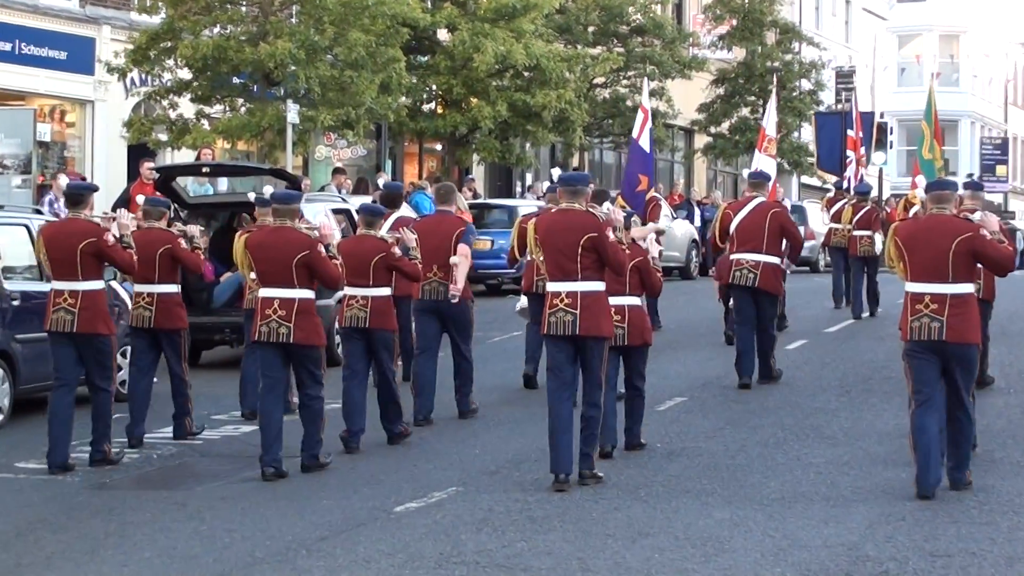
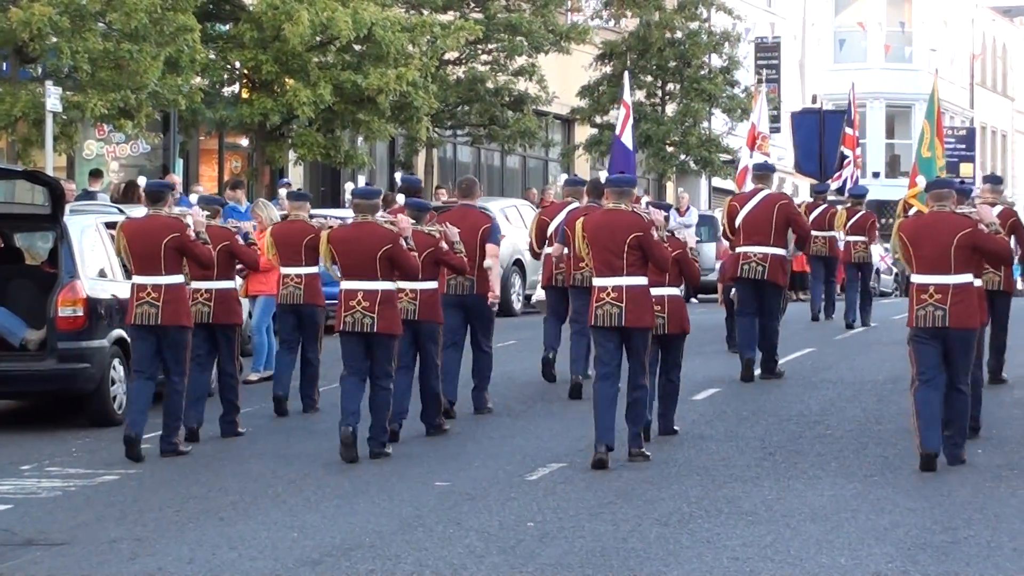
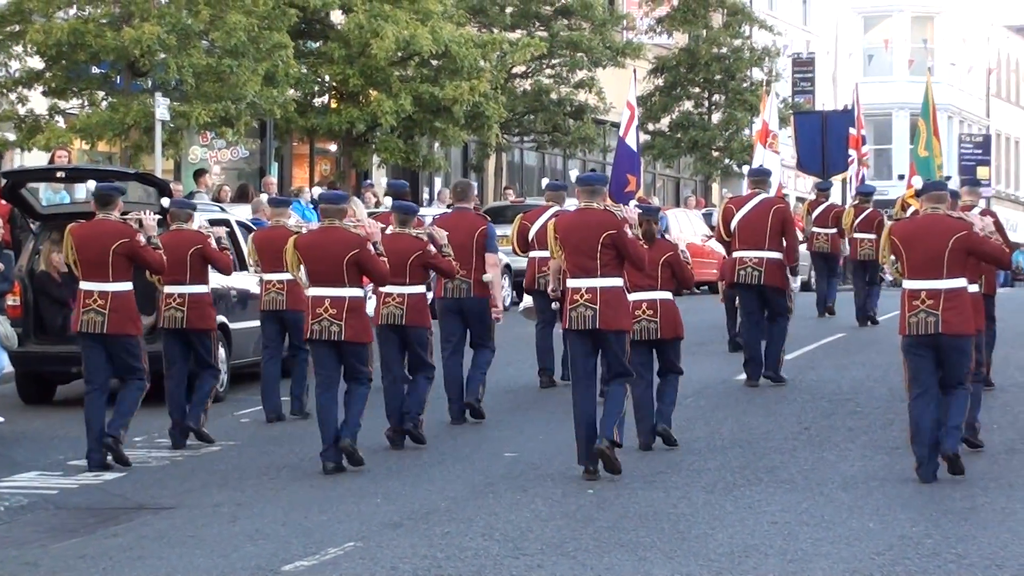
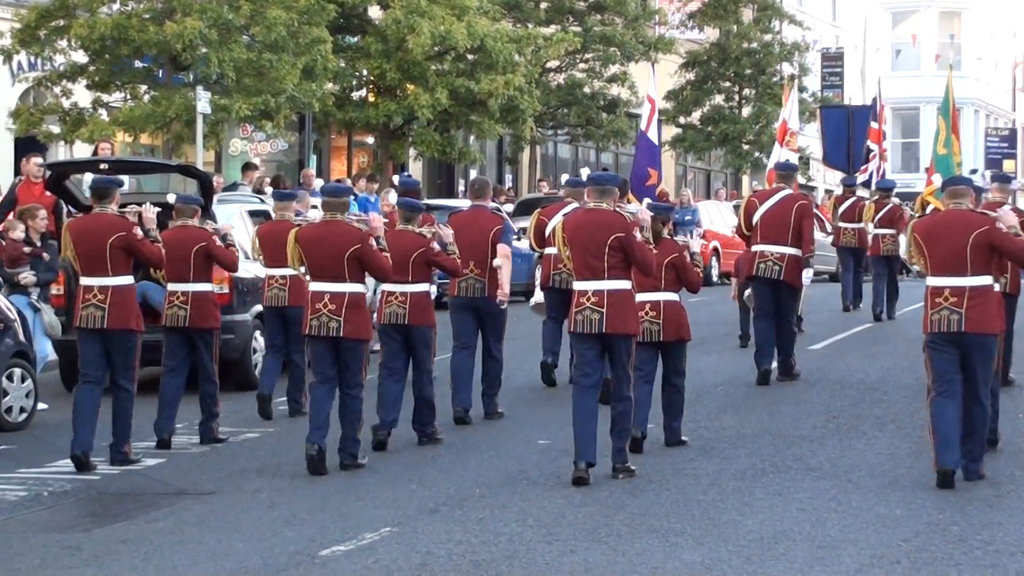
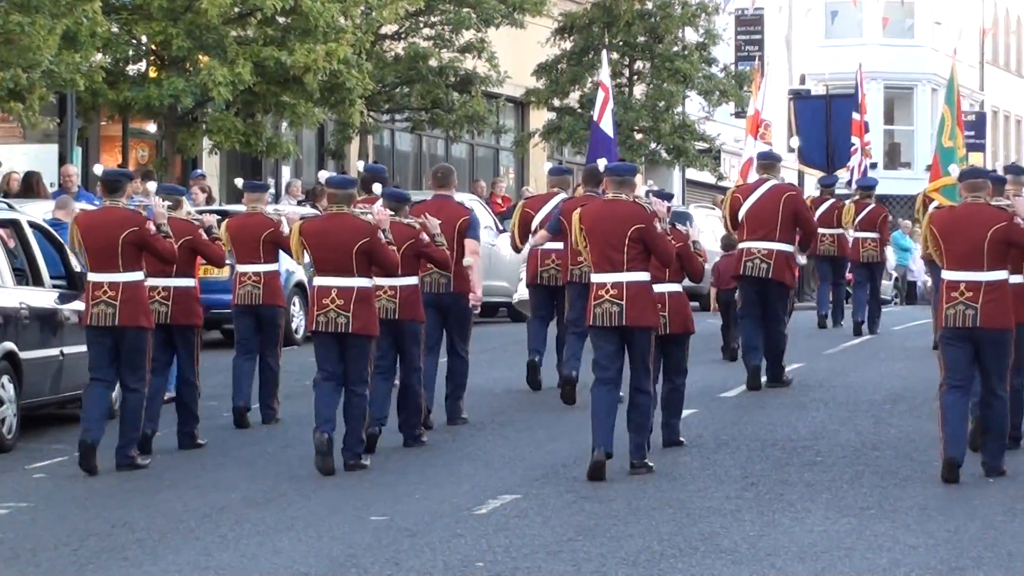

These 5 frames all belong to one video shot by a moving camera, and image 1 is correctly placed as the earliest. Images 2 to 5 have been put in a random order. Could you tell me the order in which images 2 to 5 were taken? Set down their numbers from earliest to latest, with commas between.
4, 3, 2, 5
